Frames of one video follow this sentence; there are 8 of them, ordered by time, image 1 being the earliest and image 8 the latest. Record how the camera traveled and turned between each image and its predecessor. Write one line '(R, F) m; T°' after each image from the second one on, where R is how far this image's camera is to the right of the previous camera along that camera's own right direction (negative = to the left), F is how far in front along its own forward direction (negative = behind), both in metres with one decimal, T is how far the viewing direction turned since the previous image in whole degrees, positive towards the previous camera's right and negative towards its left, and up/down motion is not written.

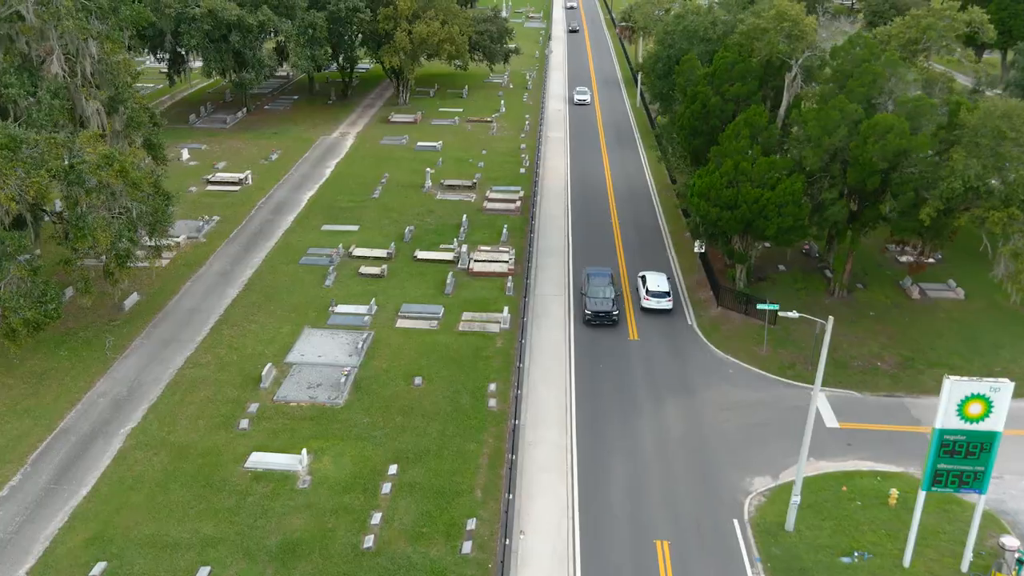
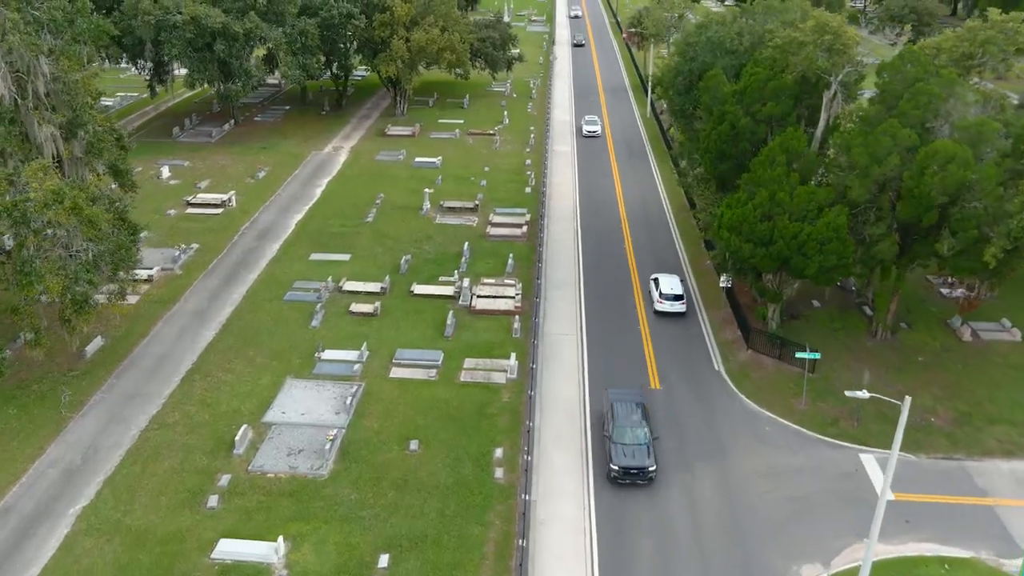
(-0.3, +3.6) m; 0°
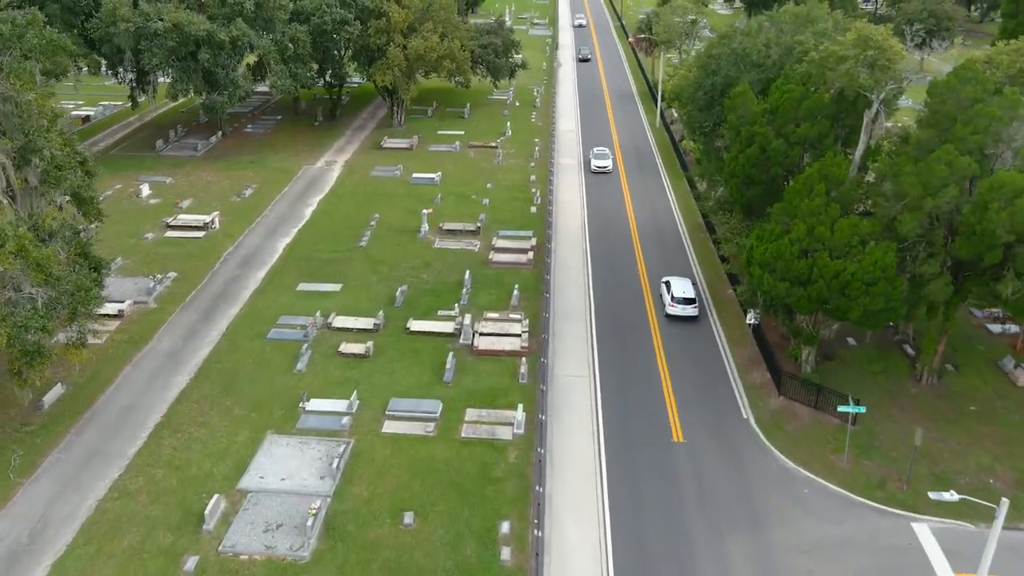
(-0.2, +3.2) m; 0°
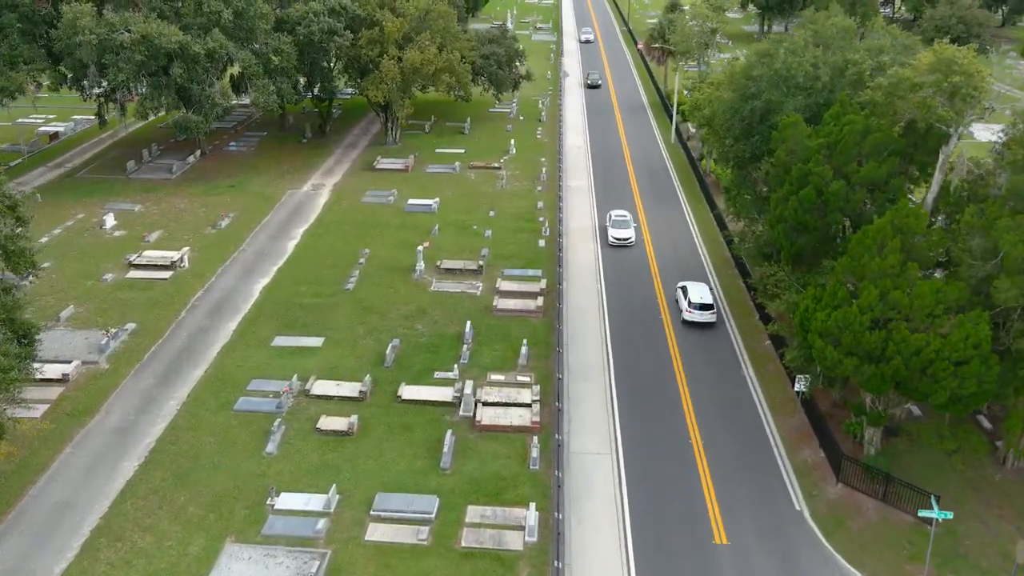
(-0.3, +4.6) m; 0°
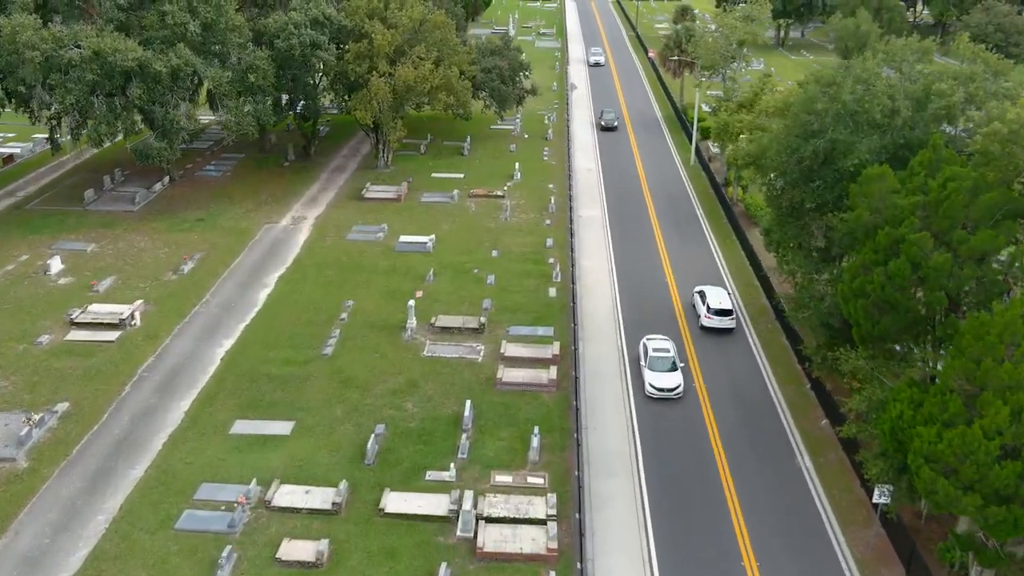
(-0.3, +5.4) m; 0°
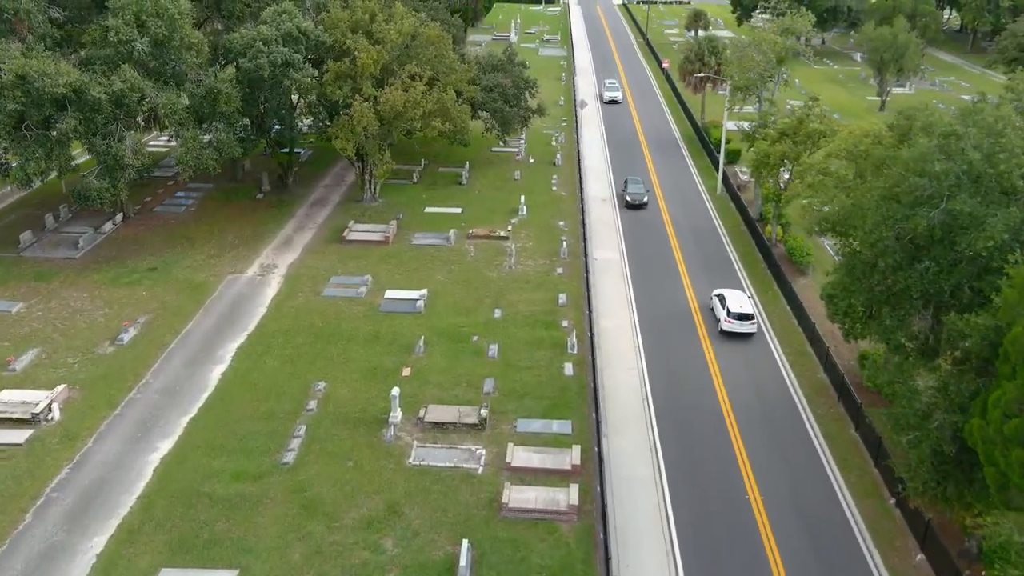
(-0.2, +6.1) m; 0°
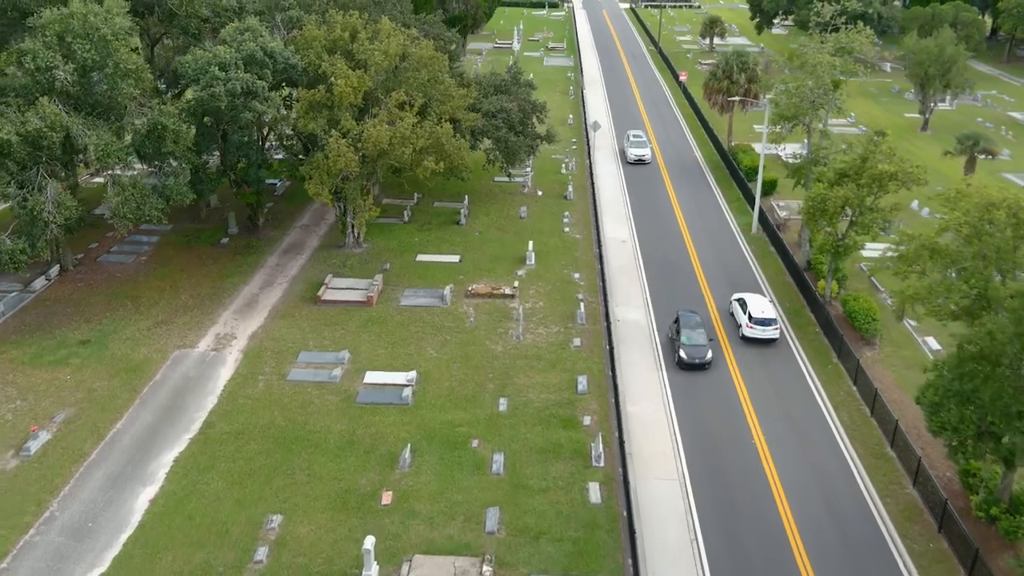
(-0.3, +6.2) m; 0°
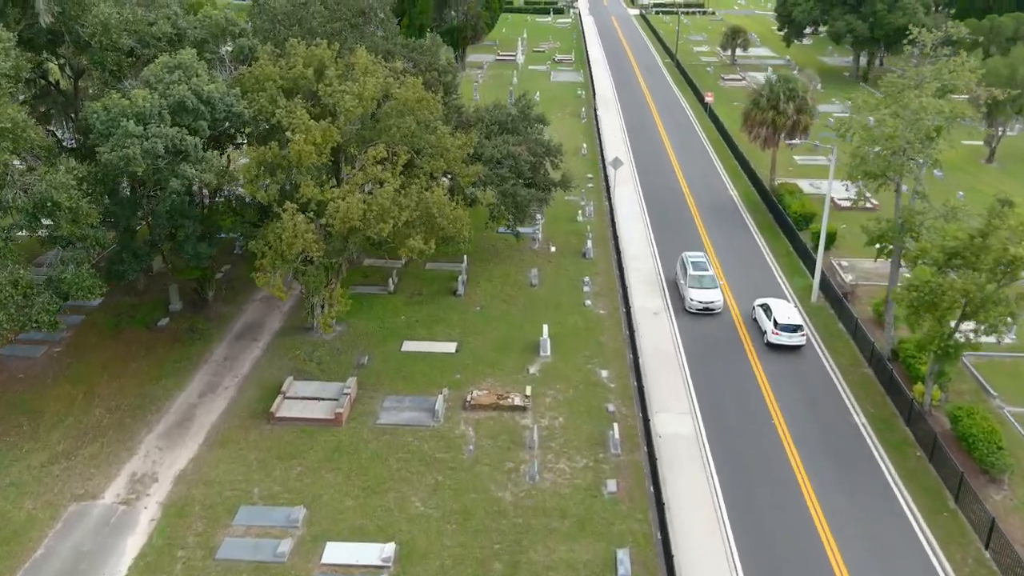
(-0.3, +7.6) m; 0°
